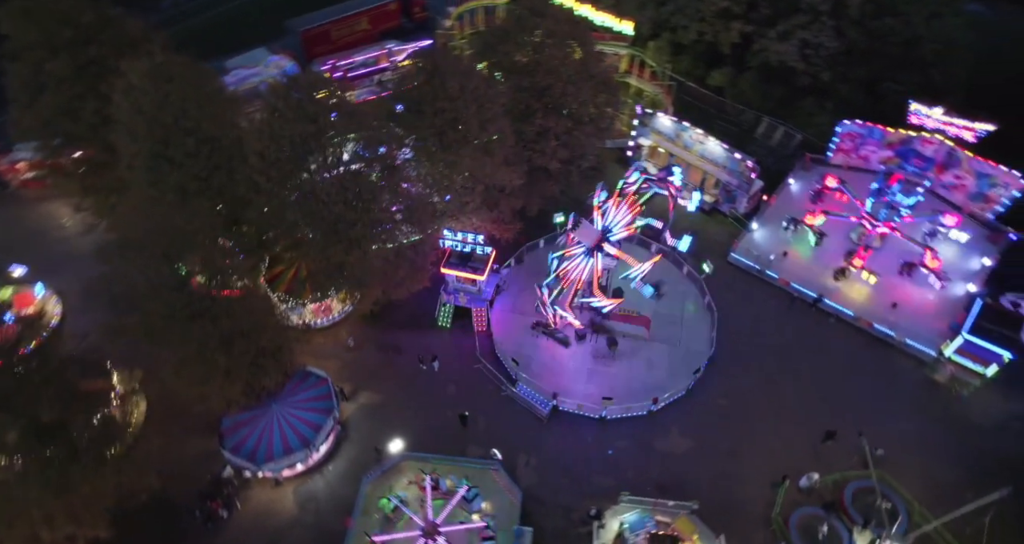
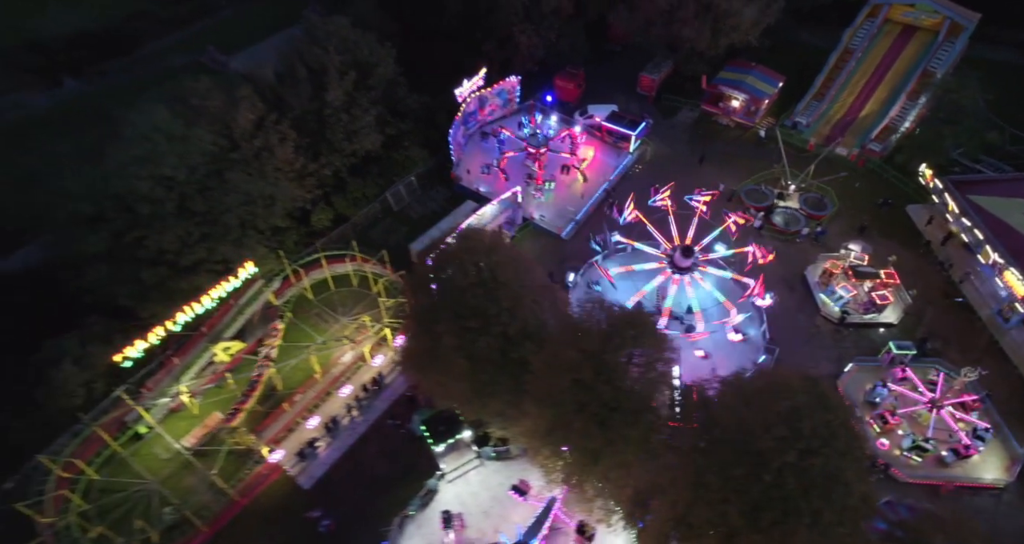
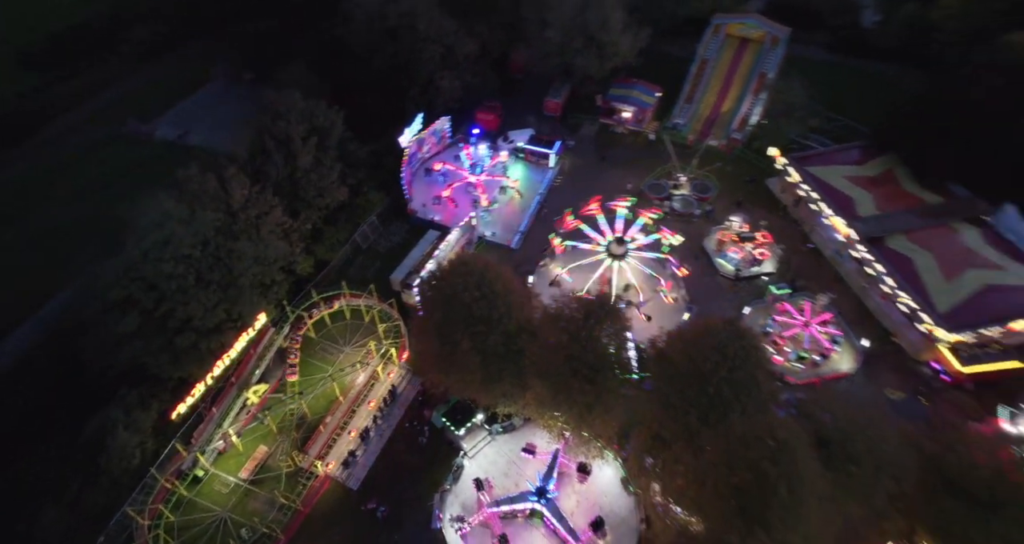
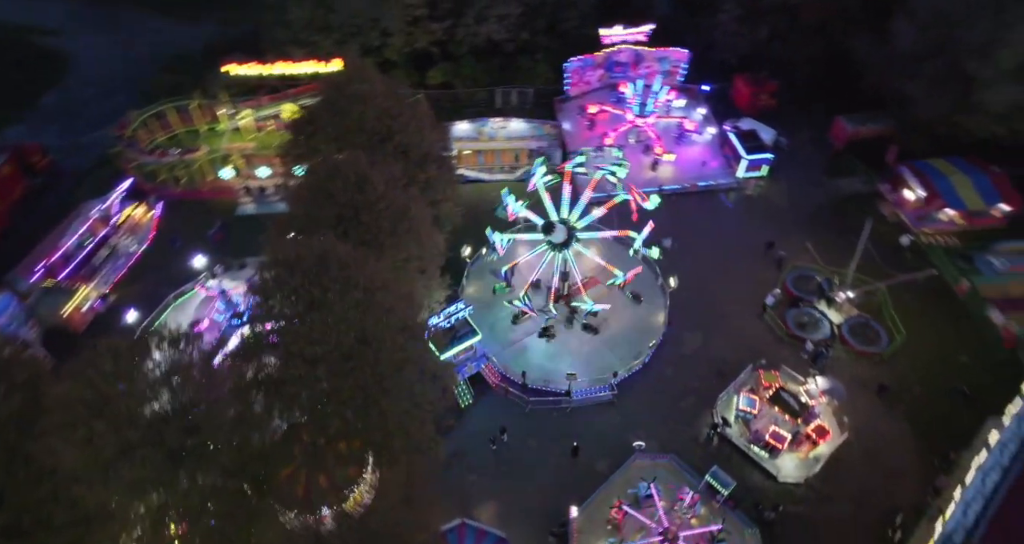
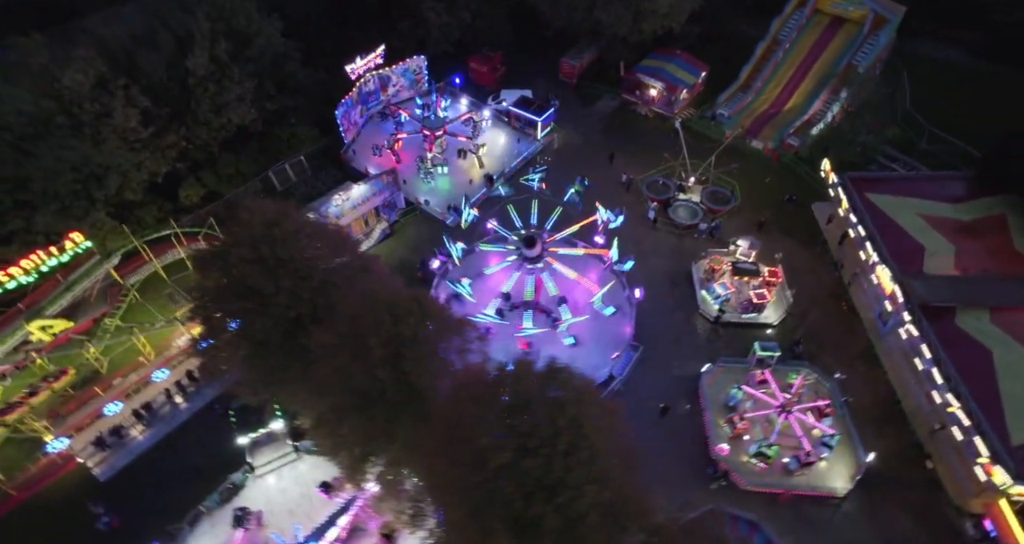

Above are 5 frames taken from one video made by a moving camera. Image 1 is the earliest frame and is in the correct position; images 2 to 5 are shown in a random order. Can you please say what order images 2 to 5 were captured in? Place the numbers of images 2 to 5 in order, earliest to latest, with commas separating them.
4, 5, 2, 3
